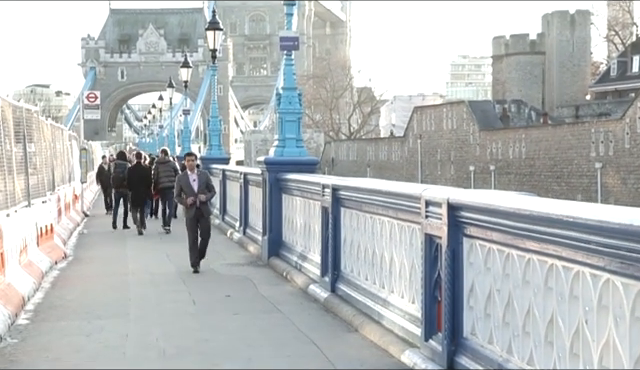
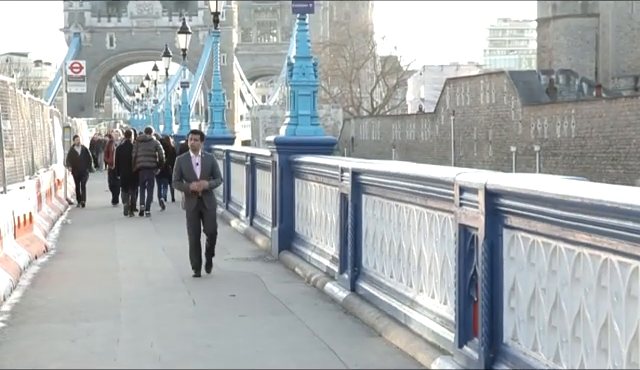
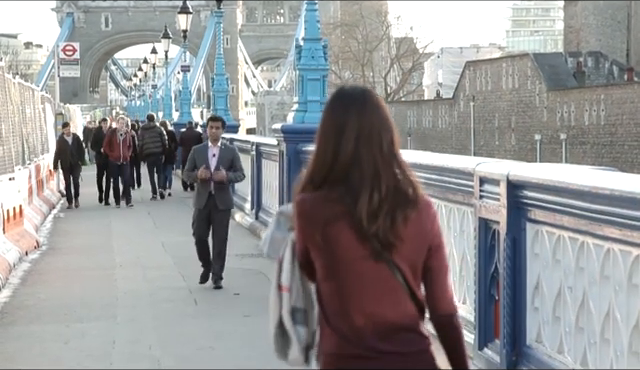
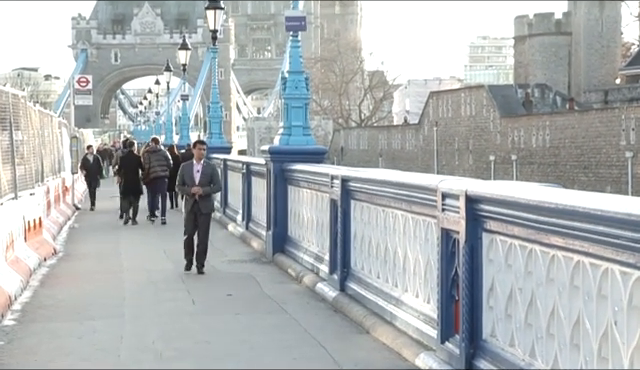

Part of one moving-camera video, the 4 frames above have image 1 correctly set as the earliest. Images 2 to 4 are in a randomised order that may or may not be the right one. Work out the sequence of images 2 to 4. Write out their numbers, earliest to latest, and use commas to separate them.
4, 2, 3
